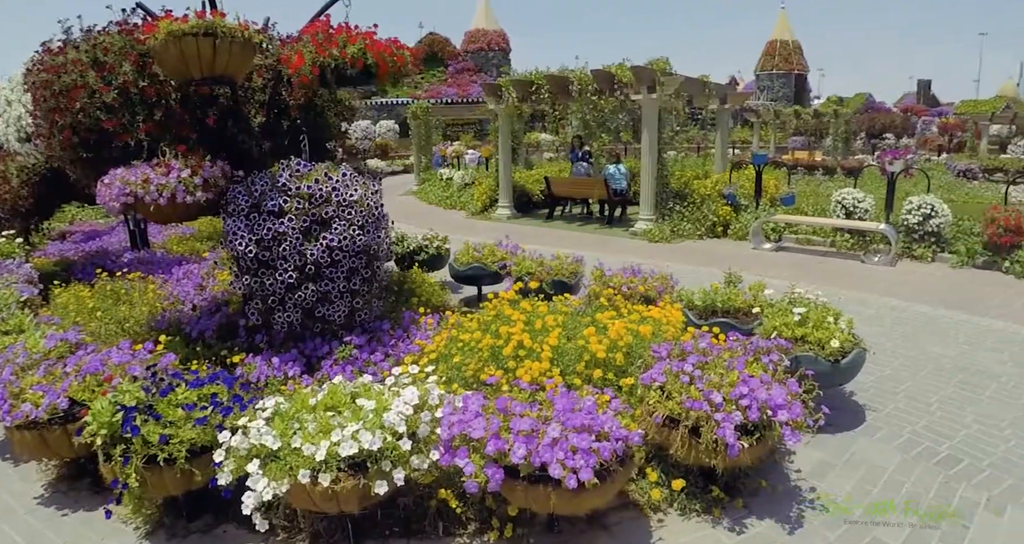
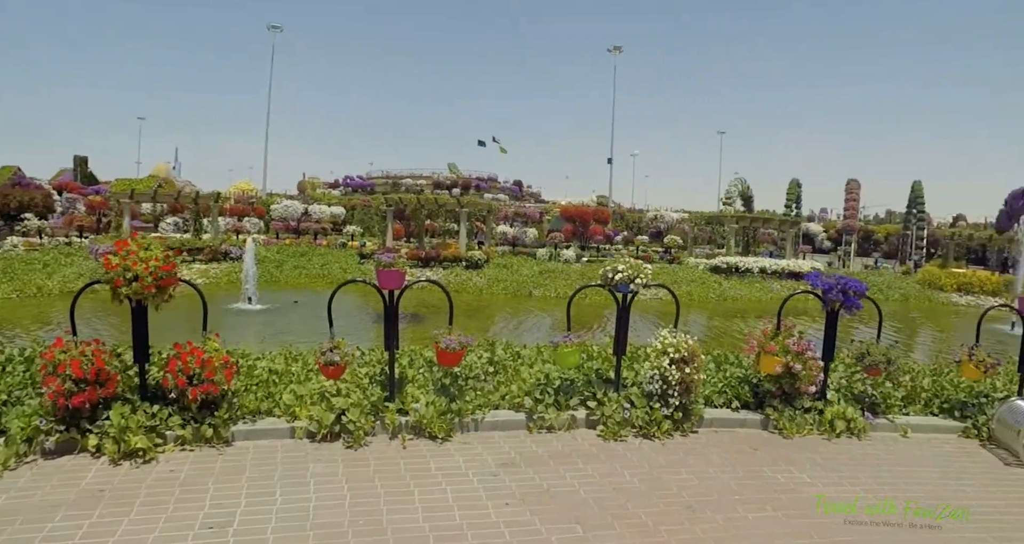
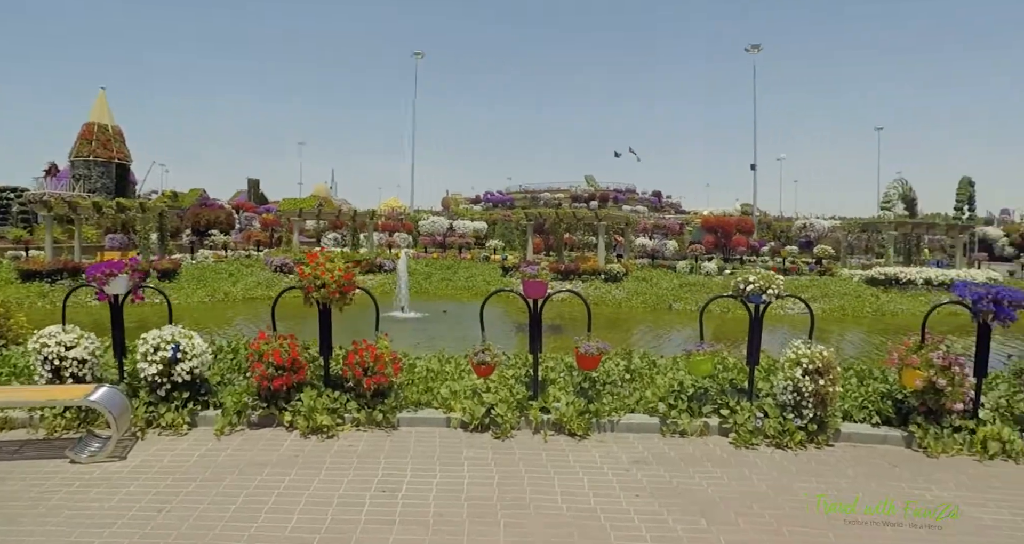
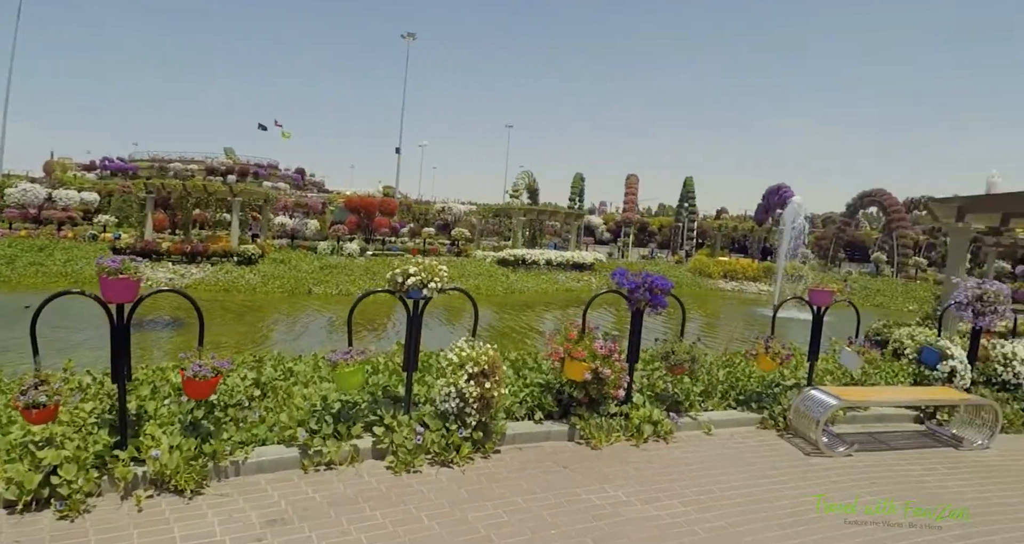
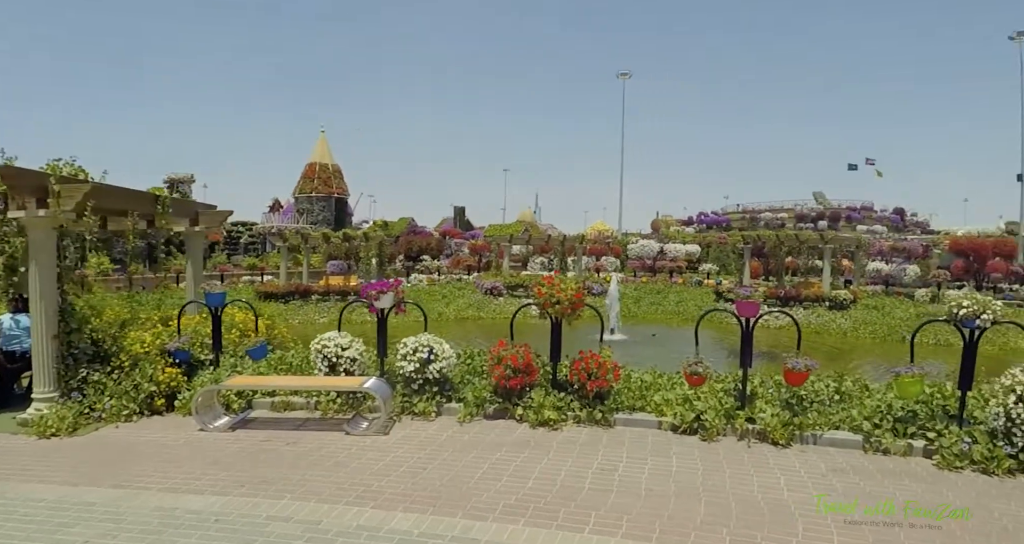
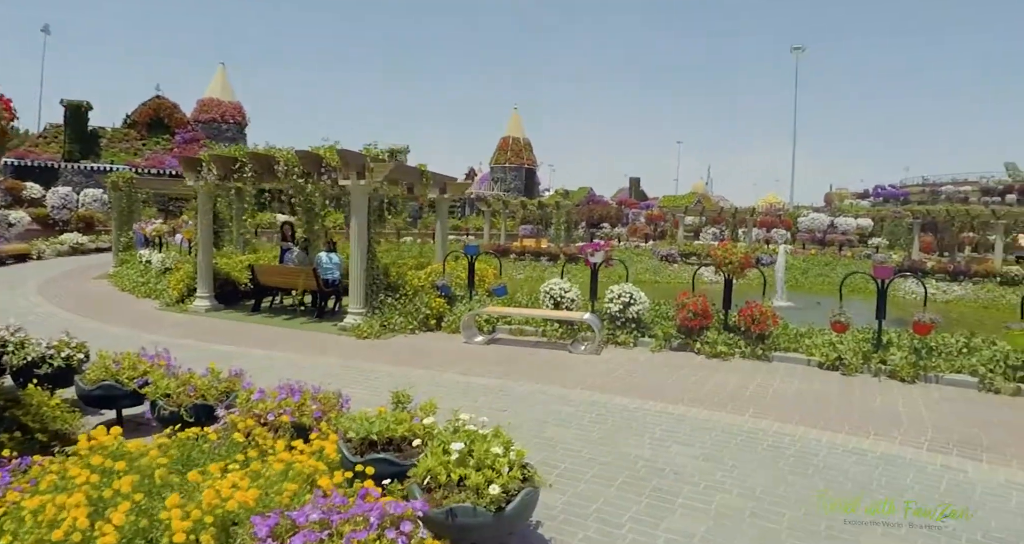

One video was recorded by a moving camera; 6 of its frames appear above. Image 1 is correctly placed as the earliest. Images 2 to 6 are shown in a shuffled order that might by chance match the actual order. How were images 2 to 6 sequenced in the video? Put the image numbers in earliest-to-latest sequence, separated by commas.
6, 5, 3, 2, 4
